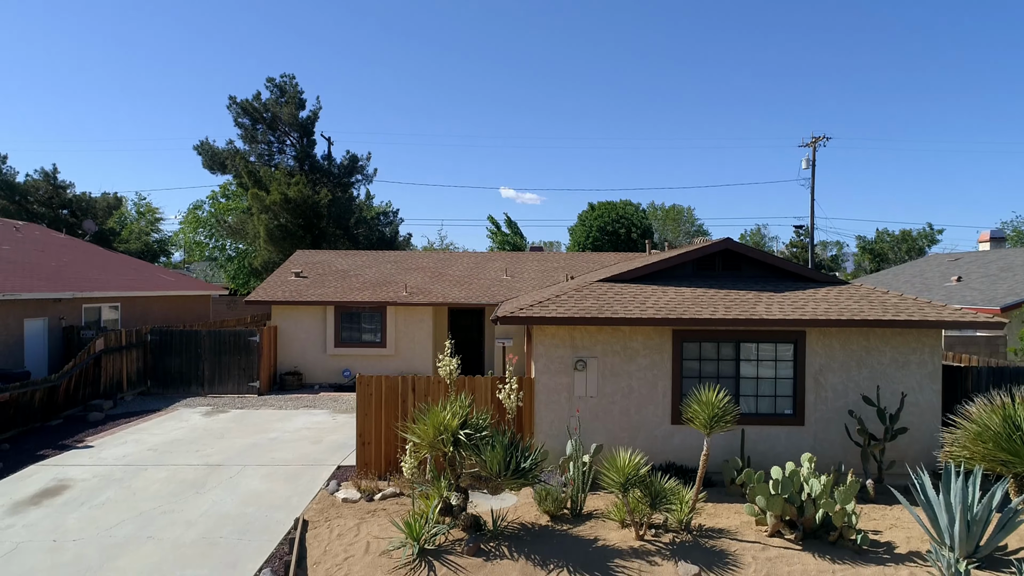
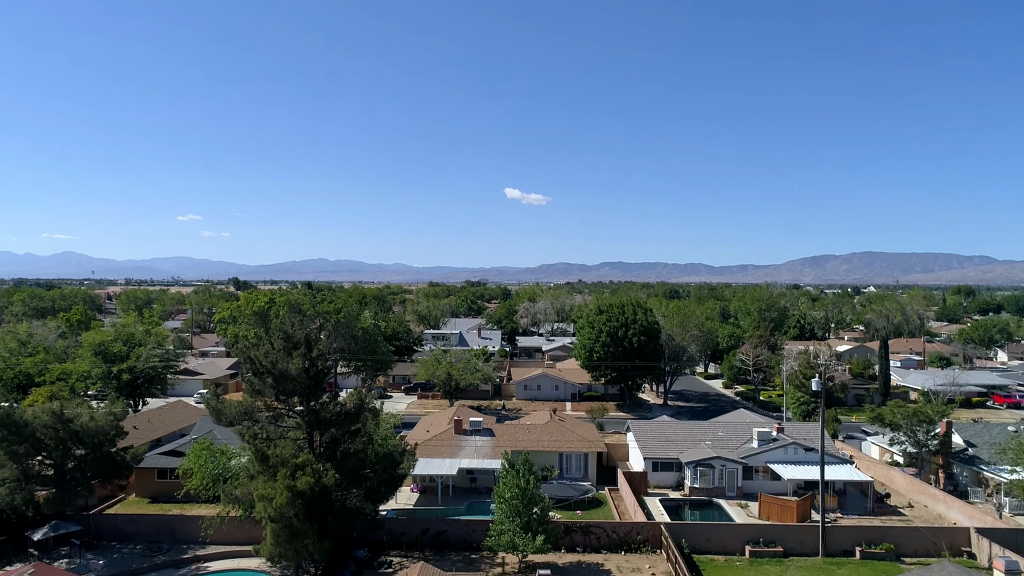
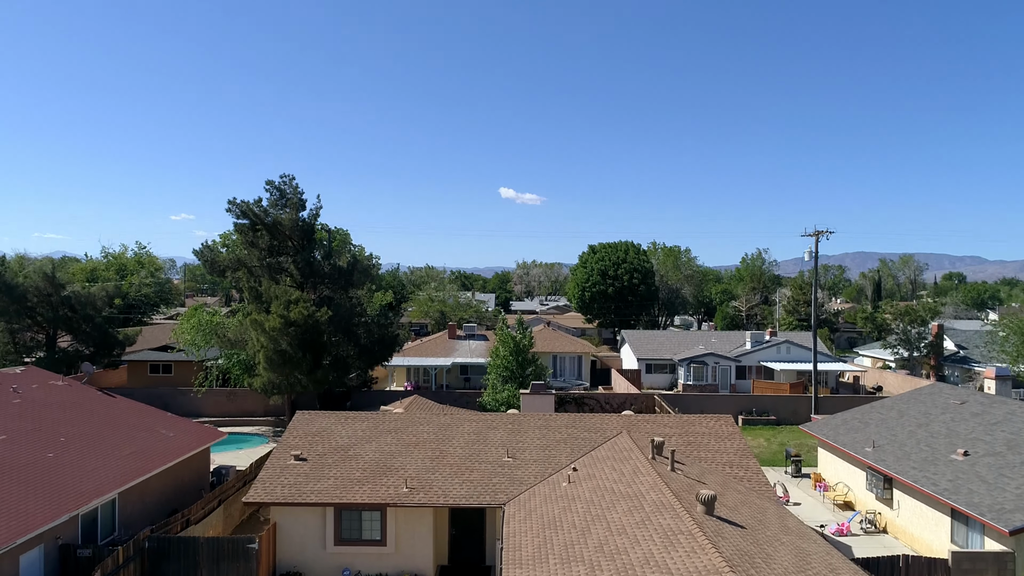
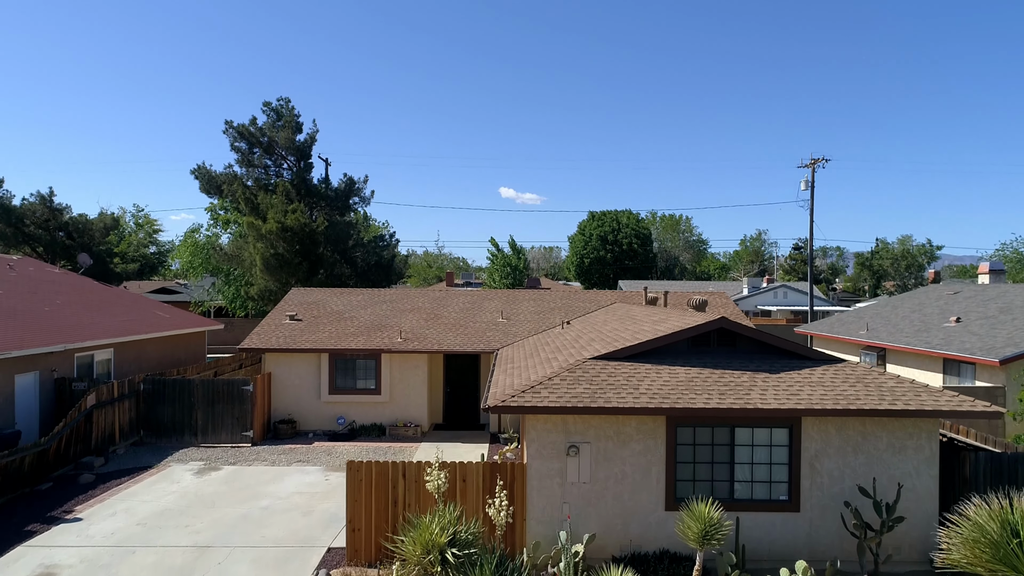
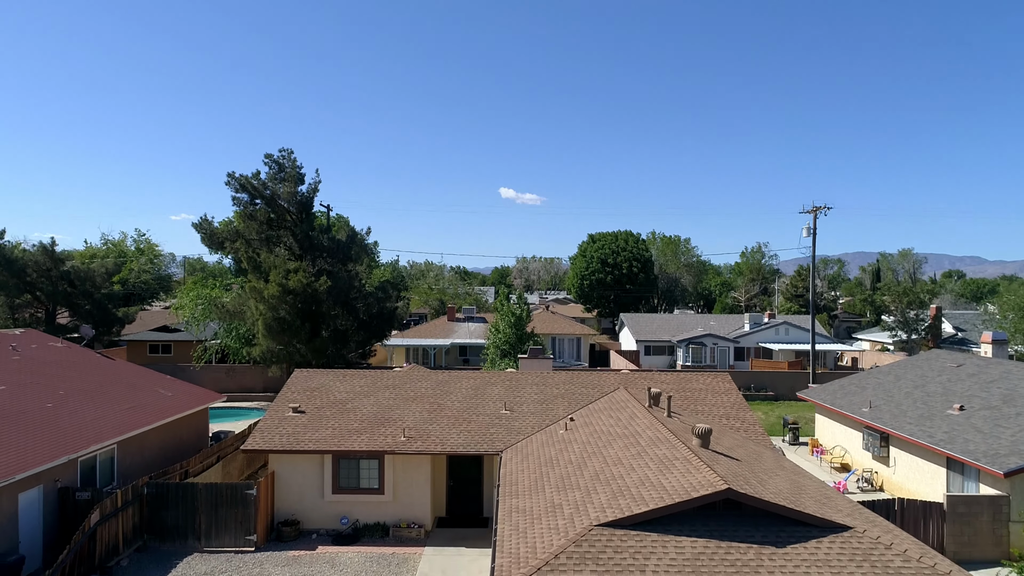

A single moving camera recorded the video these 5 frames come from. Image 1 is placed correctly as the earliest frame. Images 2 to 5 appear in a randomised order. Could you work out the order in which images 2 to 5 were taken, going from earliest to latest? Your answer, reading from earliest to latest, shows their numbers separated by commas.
4, 5, 3, 2
